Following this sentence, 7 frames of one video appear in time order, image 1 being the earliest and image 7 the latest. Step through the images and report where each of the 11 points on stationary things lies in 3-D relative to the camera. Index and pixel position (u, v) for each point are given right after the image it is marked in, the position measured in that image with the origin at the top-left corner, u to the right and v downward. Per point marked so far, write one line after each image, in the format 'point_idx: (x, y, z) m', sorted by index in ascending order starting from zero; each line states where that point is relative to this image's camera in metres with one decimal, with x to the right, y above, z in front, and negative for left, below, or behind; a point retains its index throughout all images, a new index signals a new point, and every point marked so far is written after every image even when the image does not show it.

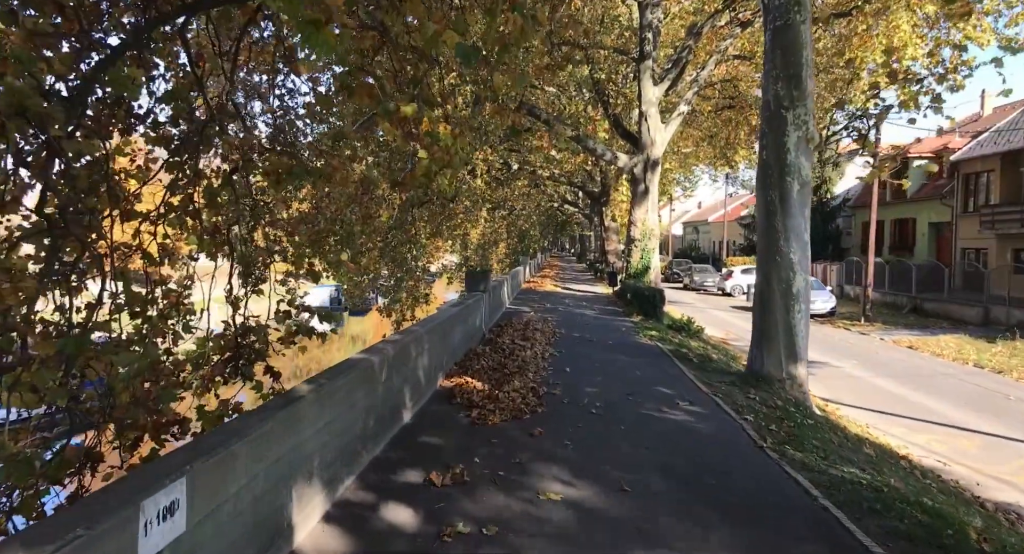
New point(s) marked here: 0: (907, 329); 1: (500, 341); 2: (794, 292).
0: (+12.9, -1.7, +18.1) m
1: (-0.2, -1.1, +9.1) m
2: (+3.7, -0.2, +7.4) m
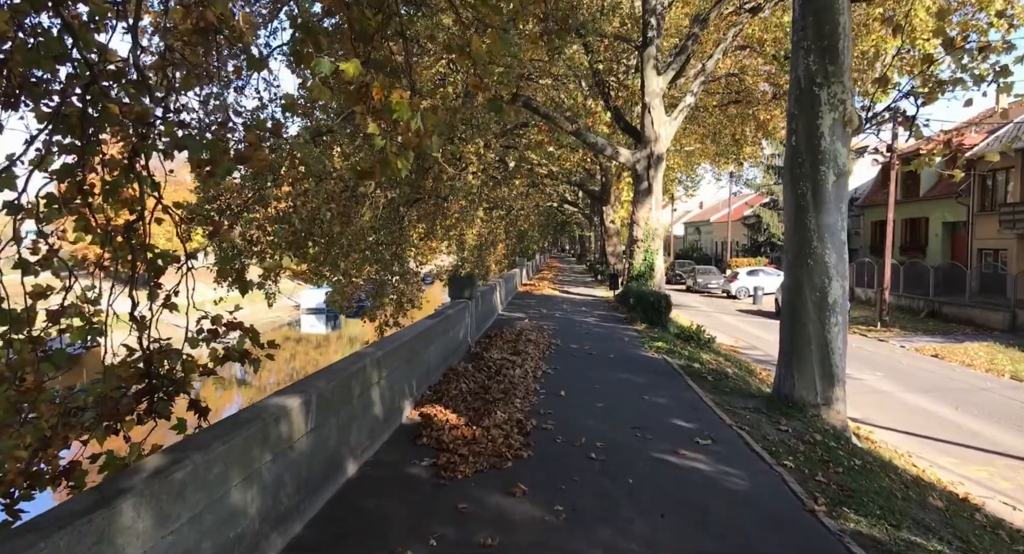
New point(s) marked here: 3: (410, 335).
0: (+12.7, -1.8, +17.0) m
1: (-0.4, -1.1, +8.0) m
2: (+3.6, -0.3, +6.2) m
3: (-1.0, -0.6, +5.6) m
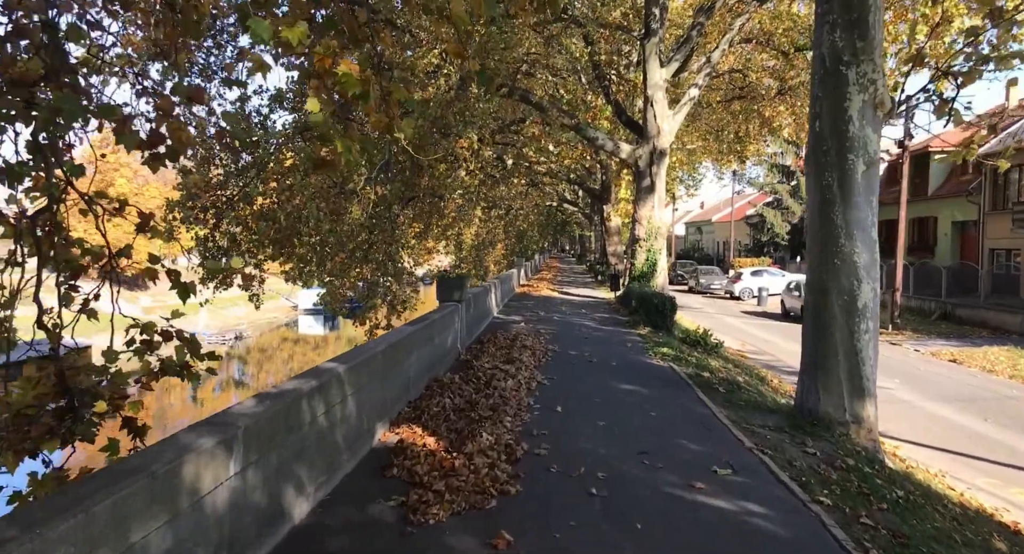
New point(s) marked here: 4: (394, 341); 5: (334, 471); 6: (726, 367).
0: (+12.6, -1.8, +16.3) m
1: (-0.5, -1.2, +7.3) m
2: (+3.5, -0.3, +5.6) m
3: (-1.1, -0.6, +4.9) m
4: (-1.1, -0.6, +5.0) m
5: (-1.2, -1.3, +3.7) m
6: (+3.5, -1.5, +9.1) m
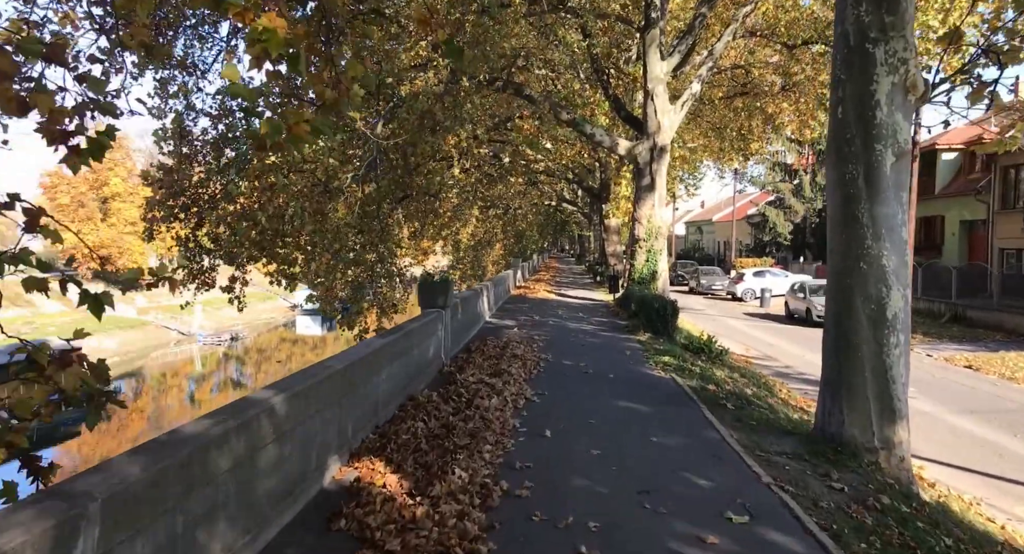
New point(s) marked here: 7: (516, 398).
0: (+12.5, -1.8, +15.7) m
1: (-0.6, -1.2, +6.6) m
2: (+3.3, -0.4, +4.9) m
3: (-1.3, -0.7, +4.2) m
4: (-1.2, -0.6, +4.4) m
5: (-1.3, -1.3, +3.0) m
6: (+3.3, -1.5, +8.4) m
7: (0.0, -1.3, +6.1) m
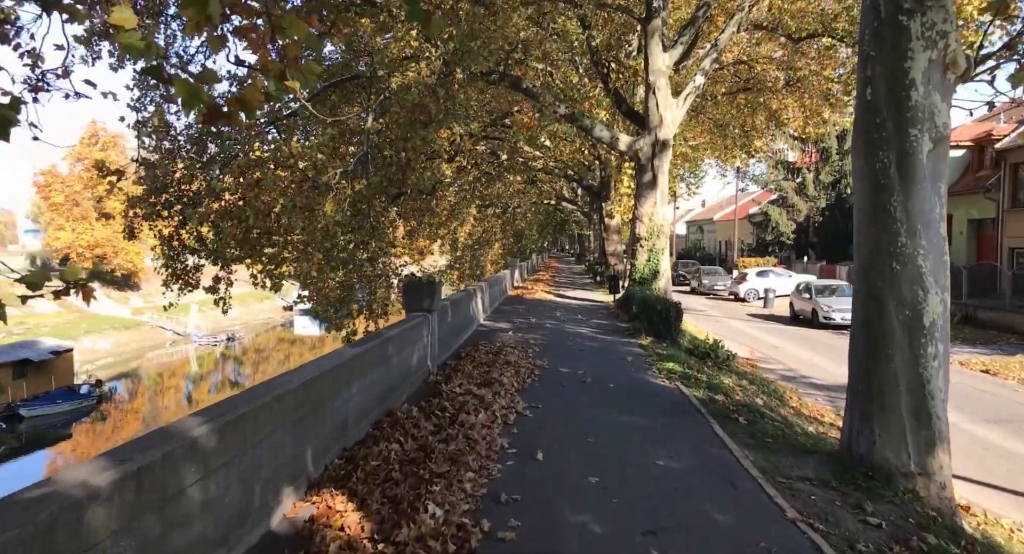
0: (+12.4, -1.8, +15.1) m
1: (-0.7, -1.2, +6.0) m
2: (+3.2, -0.4, +4.3) m
3: (-1.4, -0.7, +3.6) m
4: (-1.3, -0.7, +3.8) m
5: (-1.4, -1.4, +2.4) m
6: (+3.2, -1.5, +7.8) m
7: (-0.1, -1.3, +5.5) m
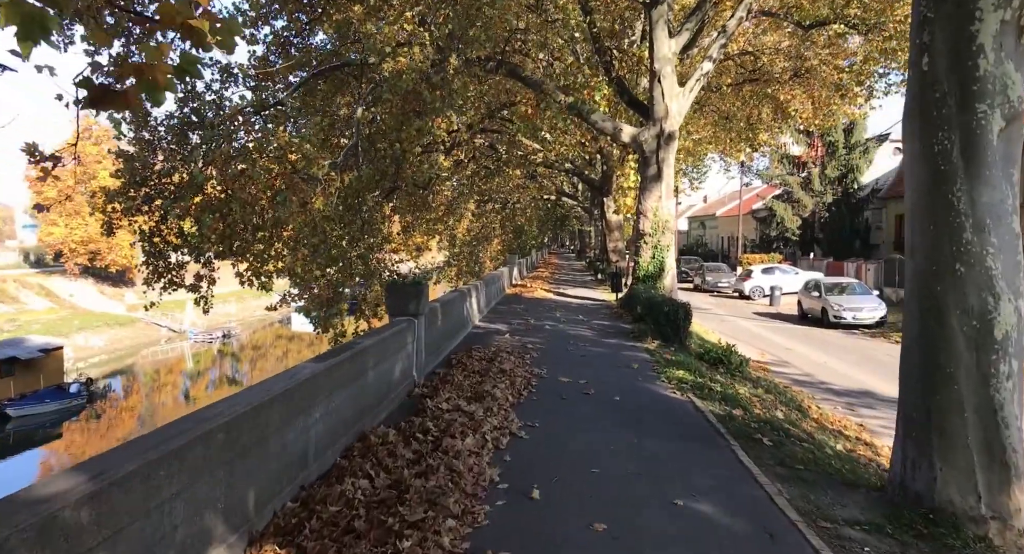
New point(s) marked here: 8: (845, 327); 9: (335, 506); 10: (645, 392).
0: (+12.3, -1.8, +14.4) m
1: (-0.8, -1.2, +5.3) m
2: (+3.2, -0.4, +3.6) m
3: (-1.4, -0.7, +2.9) m
4: (-1.4, -0.7, +3.1) m
5: (-1.5, -1.4, +1.7) m
6: (+3.2, -1.5, +7.1) m
7: (-0.1, -1.4, +4.8) m
8: (+11.4, -1.7, +19.0) m
9: (-1.1, -1.3, +3.3) m
10: (+1.6, -1.4, +6.6) m
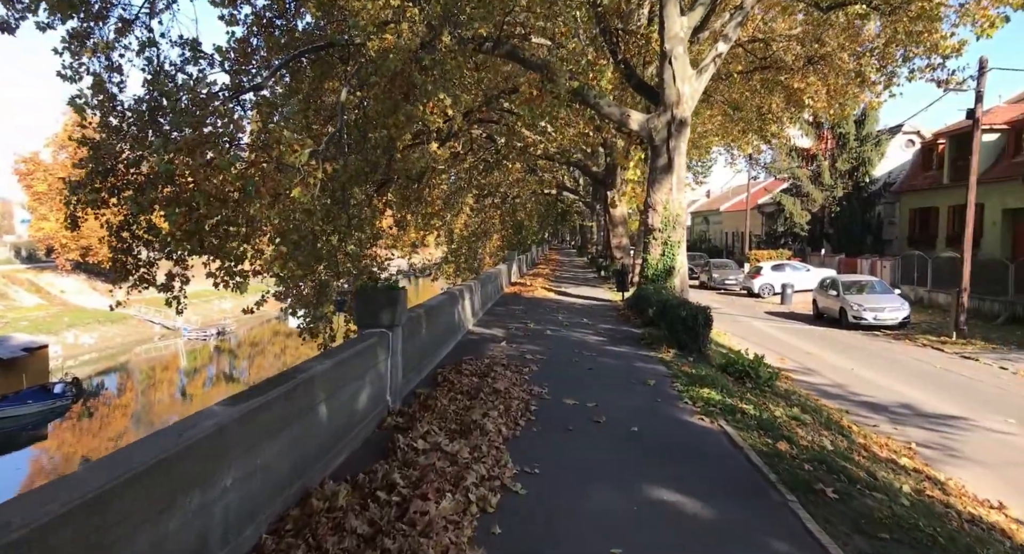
0: (+12.3, -1.8, +13.3) m
1: (-0.8, -1.3, +4.2) m
2: (+3.1, -0.5, +2.5) m
3: (-1.5, -0.8, +1.8) m
4: (-1.5, -0.7, +2.0) m
5: (-1.5, -1.5, +0.6) m
6: (+3.1, -1.6, +6.0) m
7: (-0.2, -1.4, +3.7) m
8: (+11.4, -1.6, +17.9) m
9: (-1.1, -1.4, +2.2) m
10: (+1.5, -1.4, +5.5) m
